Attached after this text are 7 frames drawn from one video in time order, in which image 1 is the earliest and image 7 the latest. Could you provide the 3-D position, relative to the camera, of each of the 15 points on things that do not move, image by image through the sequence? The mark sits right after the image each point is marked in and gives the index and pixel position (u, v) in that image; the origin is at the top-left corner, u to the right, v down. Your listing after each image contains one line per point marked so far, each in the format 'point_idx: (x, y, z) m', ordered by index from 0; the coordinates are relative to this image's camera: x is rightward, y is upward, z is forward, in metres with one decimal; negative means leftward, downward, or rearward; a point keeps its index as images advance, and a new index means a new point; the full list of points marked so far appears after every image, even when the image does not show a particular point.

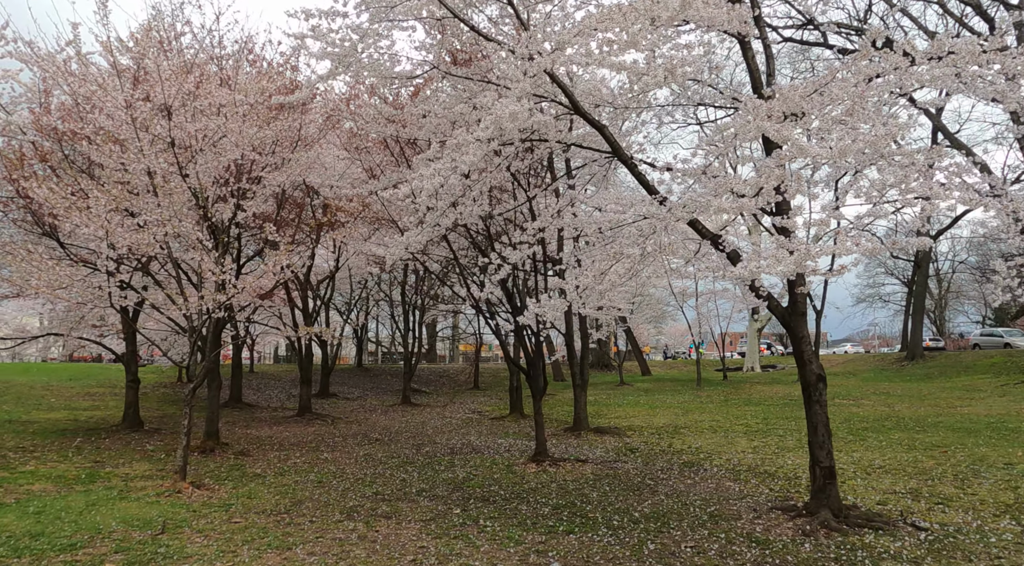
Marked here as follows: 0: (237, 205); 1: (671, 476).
0: (-5.3, +1.6, +14.1) m
1: (+2.5, -3.0, +11.4) m
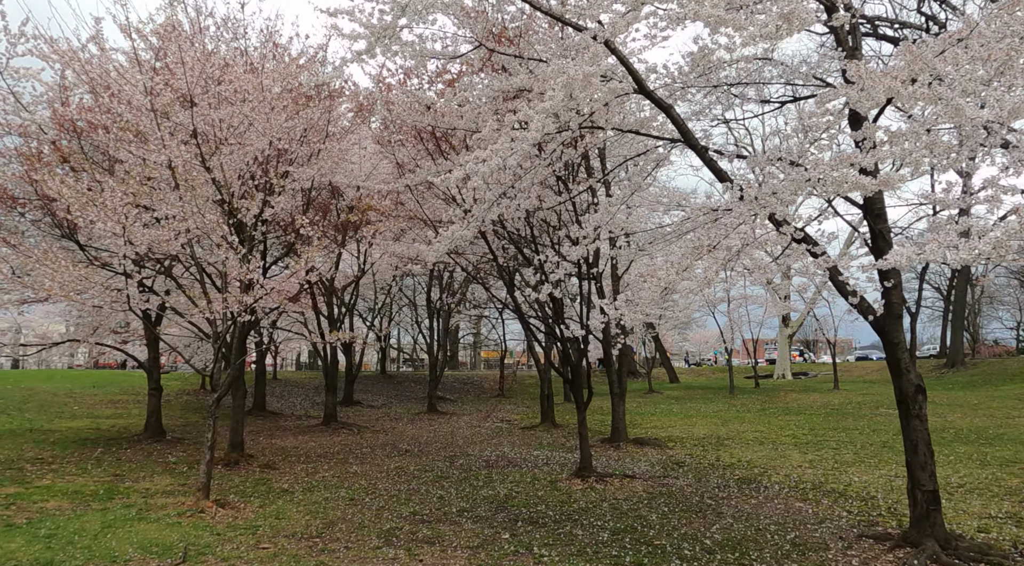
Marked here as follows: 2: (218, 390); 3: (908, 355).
0: (-4.6, +1.5, +13.5) m
1: (+3.1, -3.0, +10.5) m
2: (-4.6, -1.7, +11.5) m
3: (+3.8, -0.7, +7.0) m
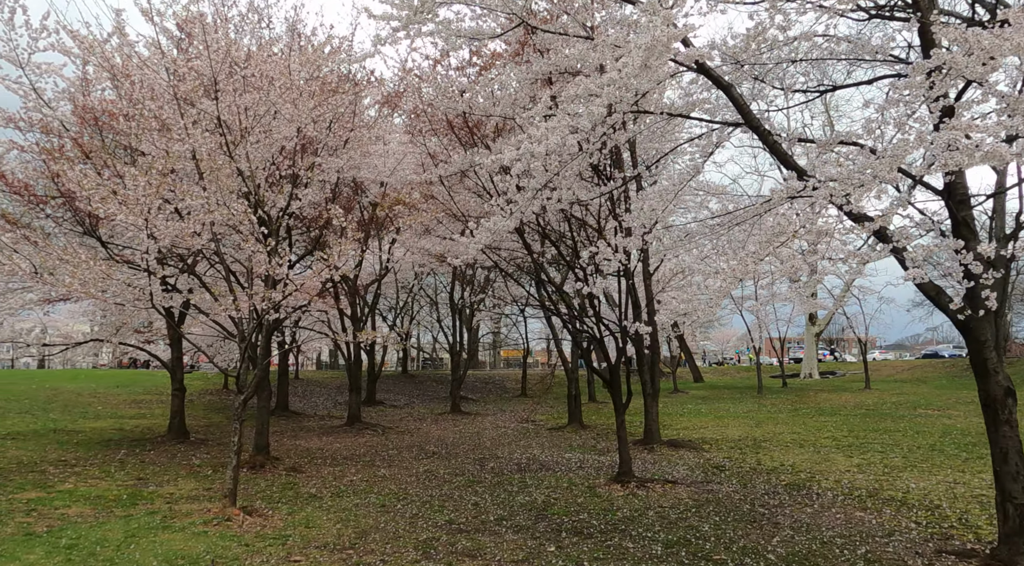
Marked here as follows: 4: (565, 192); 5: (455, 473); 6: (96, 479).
0: (-4.0, +1.6, +13.1) m
1: (+3.7, -3.0, +9.9) m
2: (-4.1, -1.7, +11.1) m
3: (+4.2, -0.6, +6.4) m
4: (+0.8, +1.4, +11.6) m
5: (-1.0, -3.4, +13.0) m
6: (-6.8, -3.2, +12.0) m
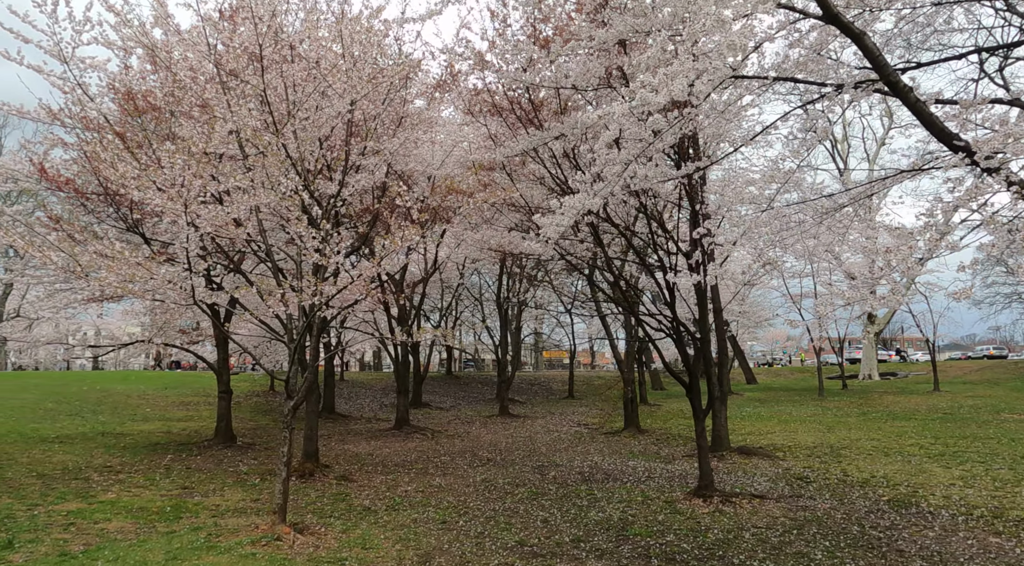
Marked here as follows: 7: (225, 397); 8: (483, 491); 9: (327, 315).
0: (-2.9, +1.6, +12.3) m
1: (+4.6, -2.9, +8.8) m
2: (-3.1, -1.6, +10.4) m
3: (+4.9, -0.5, +5.2) m
4: (+1.8, +1.5, +10.6) m
5: (+0.1, -3.3, +12.1) m
6: (-5.8, -3.2, +11.4) m
7: (-7.0, -2.8, +17.8) m
8: (-0.5, -3.3, +11.6) m
9: (-3.1, -0.6, +12.4) m
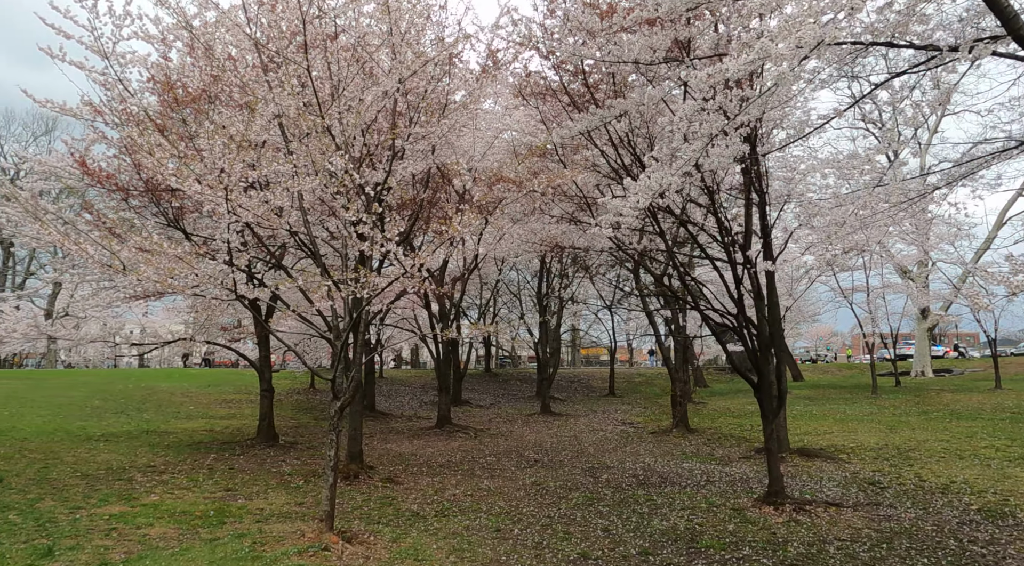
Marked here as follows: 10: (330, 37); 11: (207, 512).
0: (-2.1, +1.7, +11.9) m
1: (+5.2, -2.7, +8.0) m
2: (-2.4, -1.5, +10.0) m
3: (+5.4, -0.4, +4.4) m
4: (+2.5, +1.6, +9.9) m
5: (+0.9, -3.2, +11.5) m
6: (-5.0, -3.1, +11.1) m
7: (-5.9, -2.7, +17.6) m
8: (+0.4, -3.2, +11.0) m
9: (-2.3, -0.5, +11.9) m
10: (-2.9, +4.0, +11.7) m
11: (-3.9, -2.9, +9.3) m
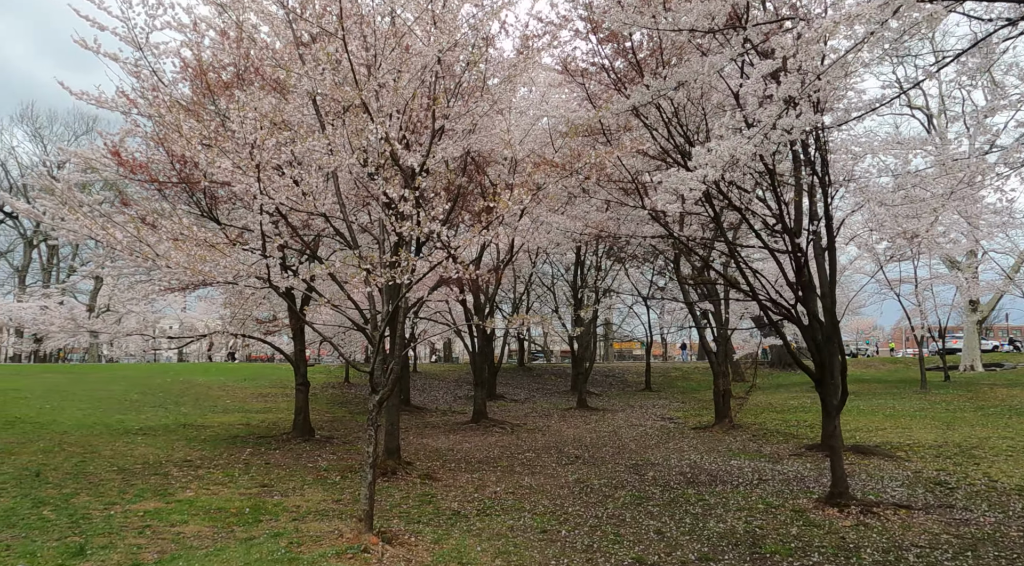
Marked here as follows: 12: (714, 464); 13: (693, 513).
0: (-1.5, +1.9, +11.5) m
1: (+5.7, -2.6, +7.3) m
2: (-1.8, -1.4, +9.6) m
3: (+5.7, -0.3, +3.7) m
4: (+3.1, +1.8, +9.3) m
5: (+1.5, -3.1, +11.0) m
6: (-4.4, -3.0, +10.8) m
7: (-5.0, -2.5, +17.3) m
8: (+1.0, -3.1, +10.6) m
9: (-1.6, -0.3, +11.5) m
10: (-2.3, +4.1, +11.3) m
11: (-3.3, -2.8, +9.0) m
12: (+3.8, -3.4, +13.8) m
13: (+2.2, -2.8, +9.0) m
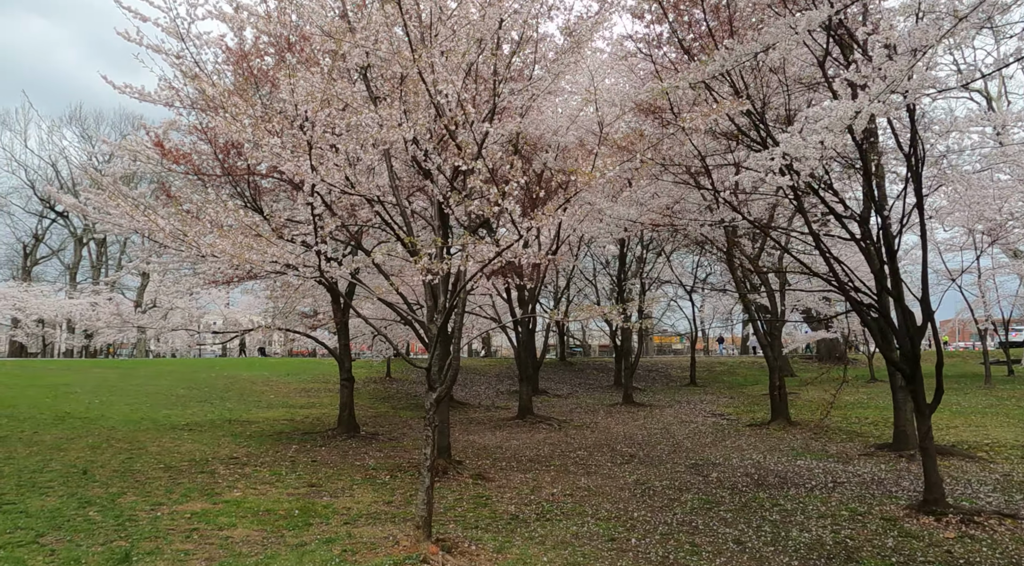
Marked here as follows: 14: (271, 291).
0: (-0.7, +2.0, +11.0) m
1: (+6.4, -2.4, +6.5) m
2: (-1.0, -1.3, +9.1) m
3: (+6.1, -0.2, +2.8) m
4: (+3.8, +1.9, +8.6) m
5: (+2.4, -2.9, +10.4) m
6: (-3.5, -2.9, +10.5) m
7: (-3.8, -2.4, +17.0) m
8: (+1.8, -2.9, +10.0) m
9: (-0.8, -0.2, +11.0) m
10: (-1.5, +4.2, +10.8) m
11: (-2.6, -2.7, +8.6) m
12: (+4.8, -3.2, +13.0) m
13: (+3.0, -2.7, +8.3) m
14: (-5.2, -0.2, +15.8) m
